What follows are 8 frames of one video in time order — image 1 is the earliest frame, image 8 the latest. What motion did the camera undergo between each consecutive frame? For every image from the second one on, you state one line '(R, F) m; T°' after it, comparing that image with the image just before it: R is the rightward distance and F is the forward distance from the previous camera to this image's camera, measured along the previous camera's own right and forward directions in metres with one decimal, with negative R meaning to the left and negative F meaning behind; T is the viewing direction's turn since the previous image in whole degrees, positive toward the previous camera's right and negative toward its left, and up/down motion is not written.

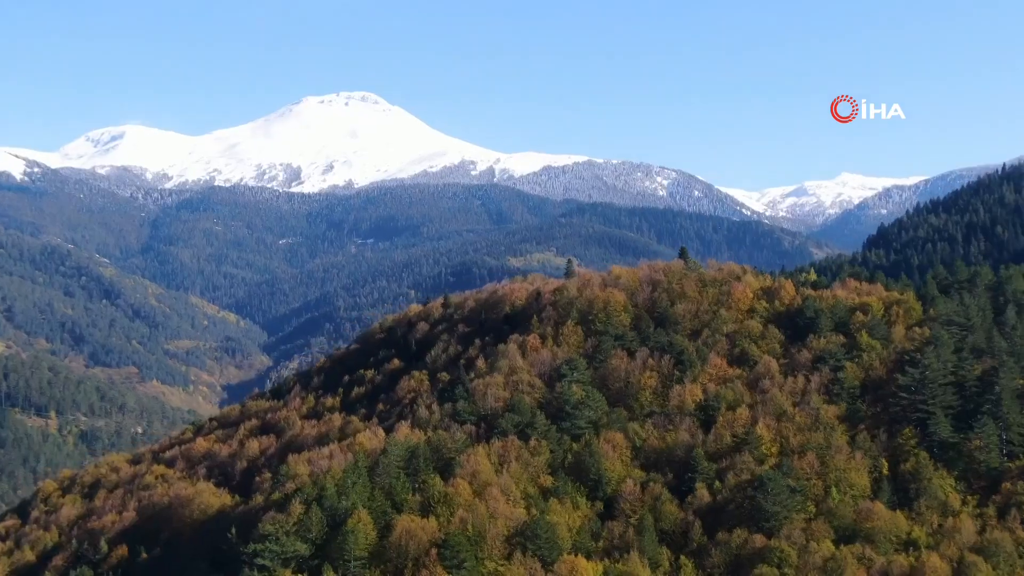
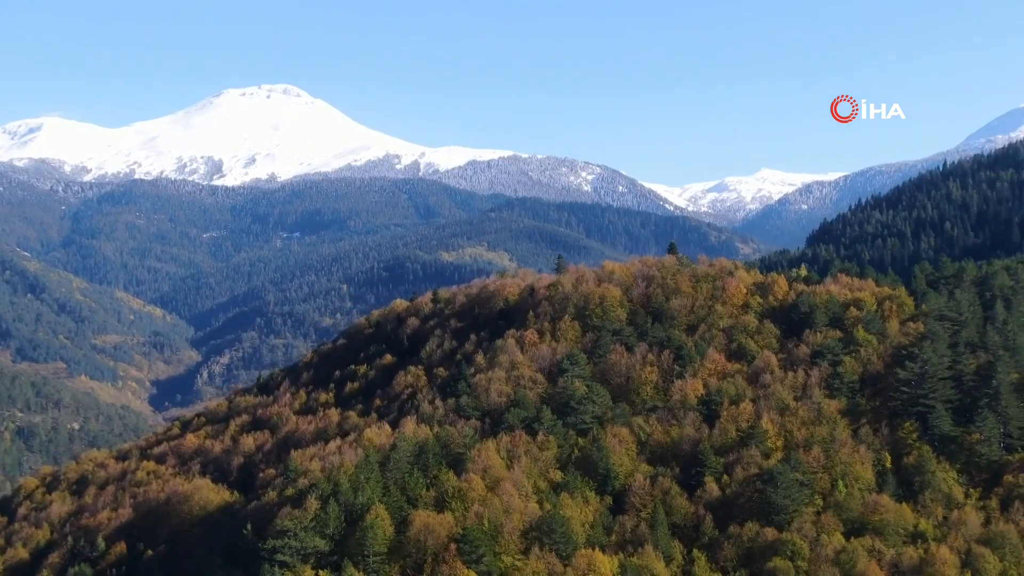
(-4.0, 0.0) m; +2°
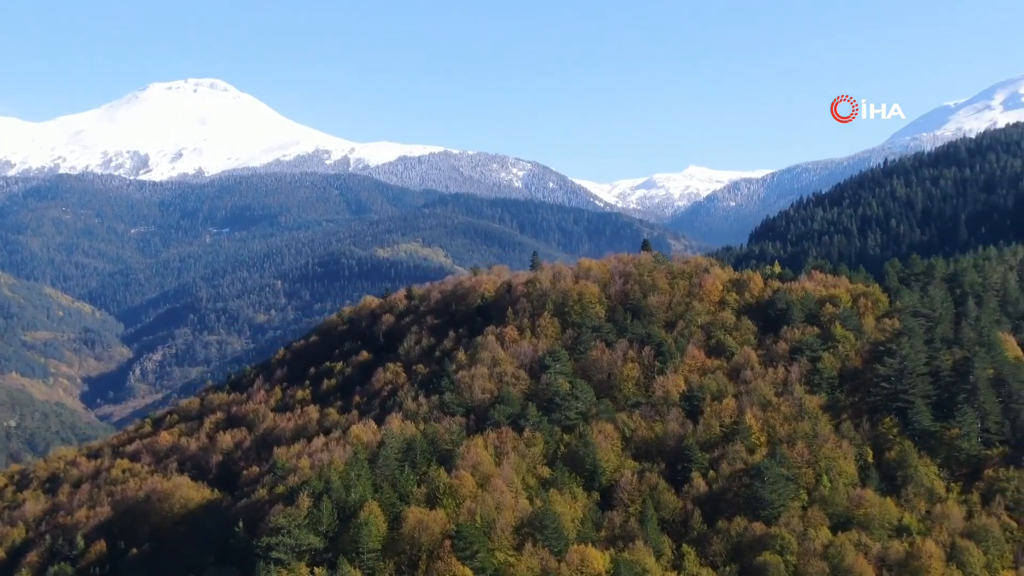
(-2.7, -0.1) m; +2°
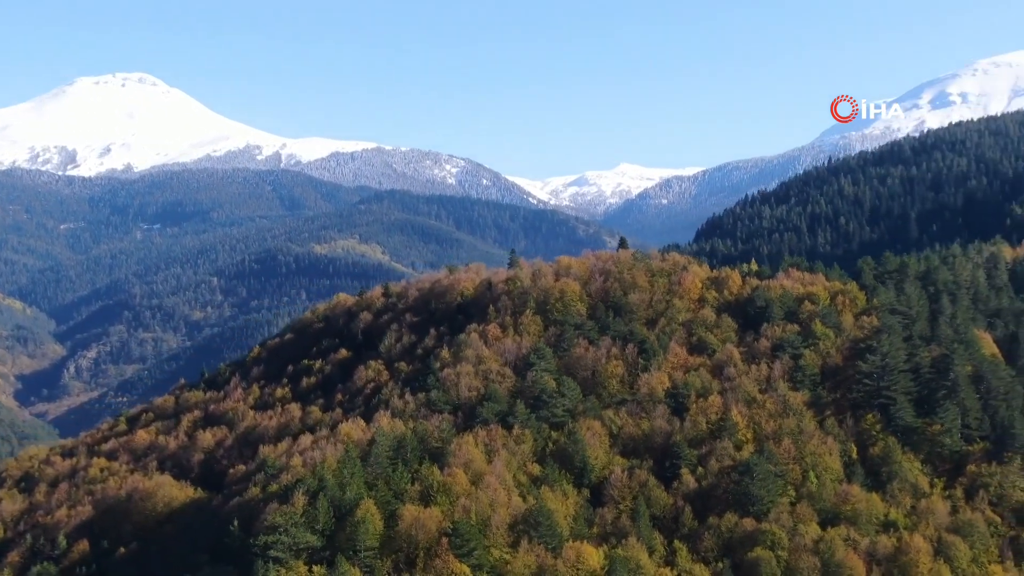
(-2.7, -0.1) m; +2°
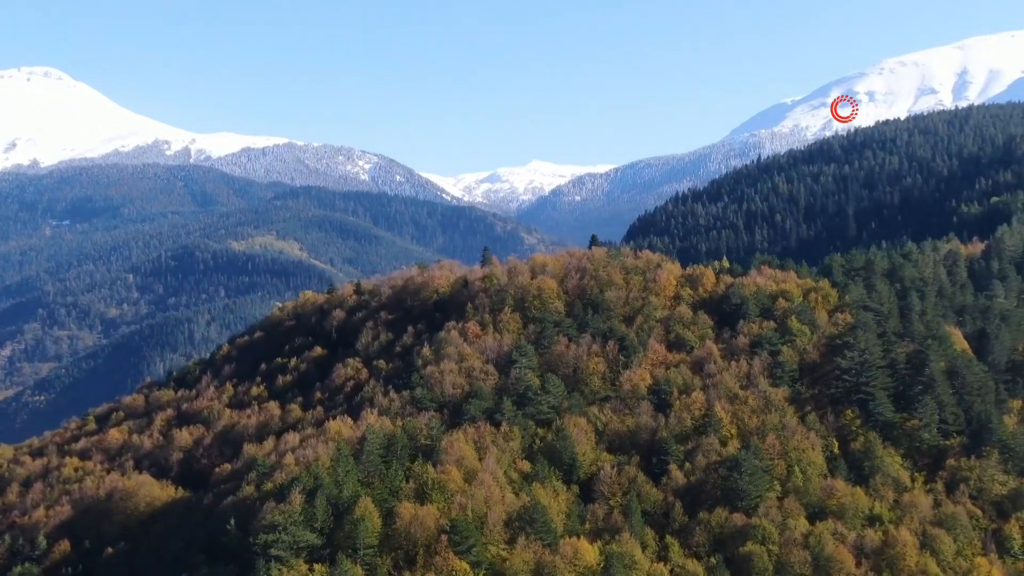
(-3.6, -0.2) m; +3°
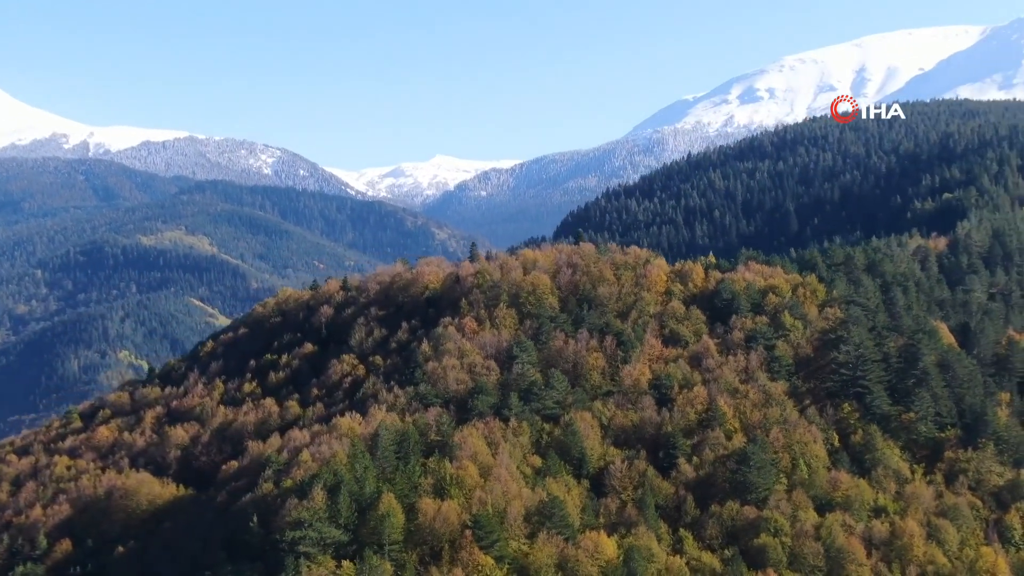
(-5.1, -0.2) m; +3°
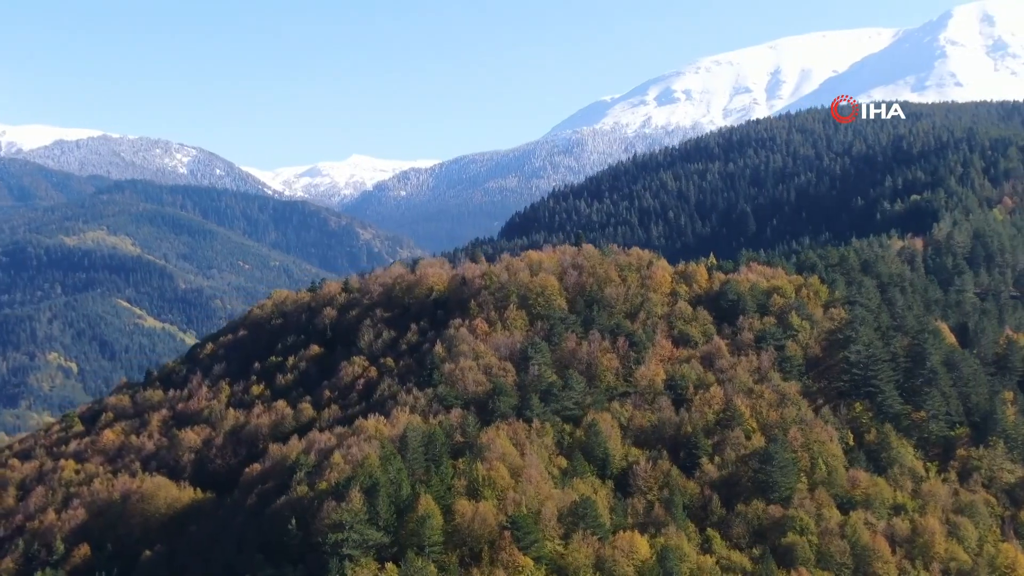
(-5.1, -0.2) m; +3°
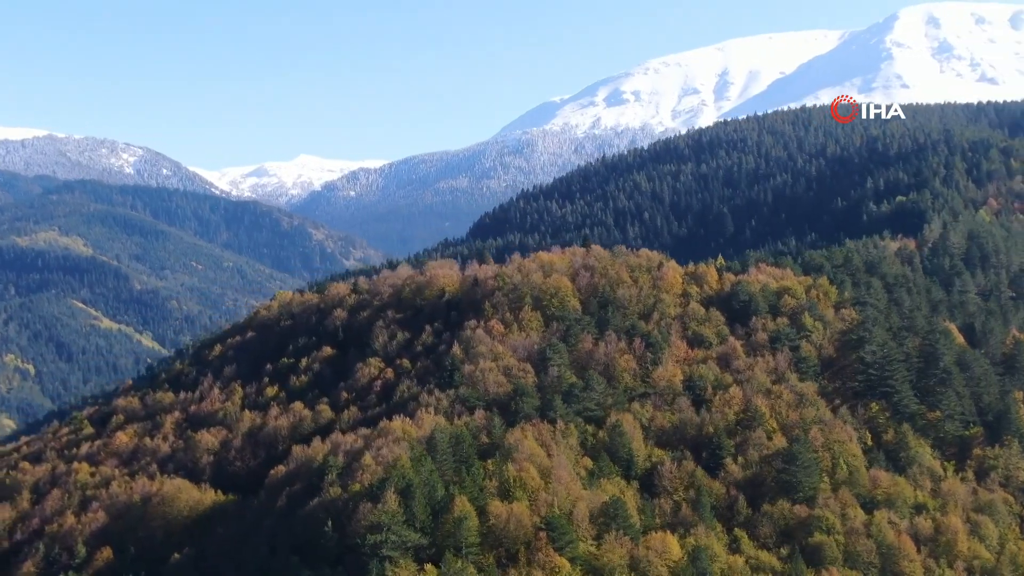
(-3.7, -0.1) m; +2°
